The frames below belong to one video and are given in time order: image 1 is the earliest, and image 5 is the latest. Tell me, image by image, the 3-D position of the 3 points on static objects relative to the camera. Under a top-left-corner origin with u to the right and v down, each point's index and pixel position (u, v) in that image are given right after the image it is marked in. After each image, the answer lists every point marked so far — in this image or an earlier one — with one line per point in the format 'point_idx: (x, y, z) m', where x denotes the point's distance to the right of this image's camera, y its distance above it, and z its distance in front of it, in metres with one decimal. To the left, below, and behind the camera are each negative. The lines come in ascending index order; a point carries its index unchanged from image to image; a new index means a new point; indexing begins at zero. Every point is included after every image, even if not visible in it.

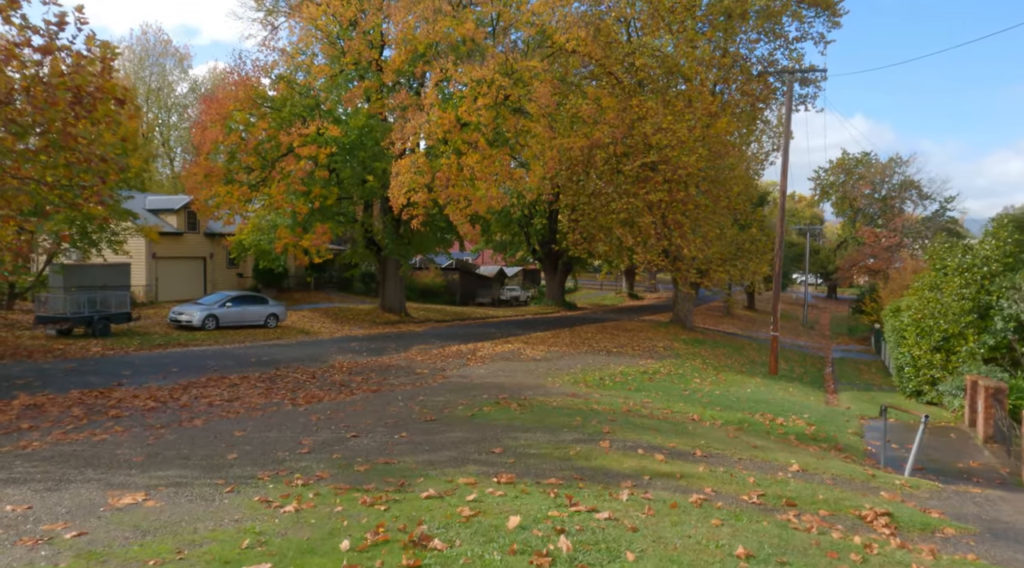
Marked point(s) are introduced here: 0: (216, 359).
0: (-6.3, -1.6, +16.6) m
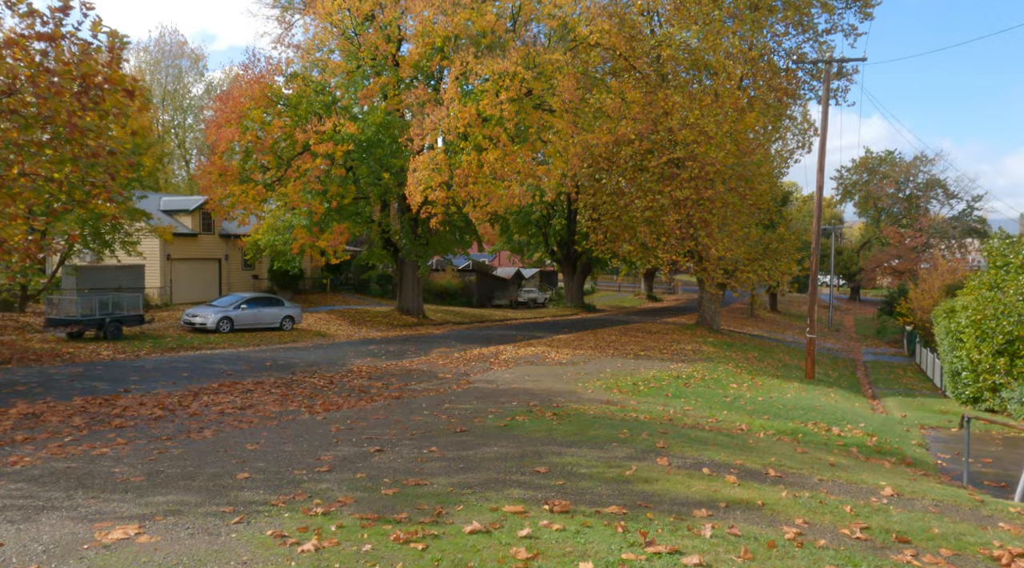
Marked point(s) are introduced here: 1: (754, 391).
0: (-5.7, -1.6, +15.8) m
1: (+5.2, -2.3, +16.8) m
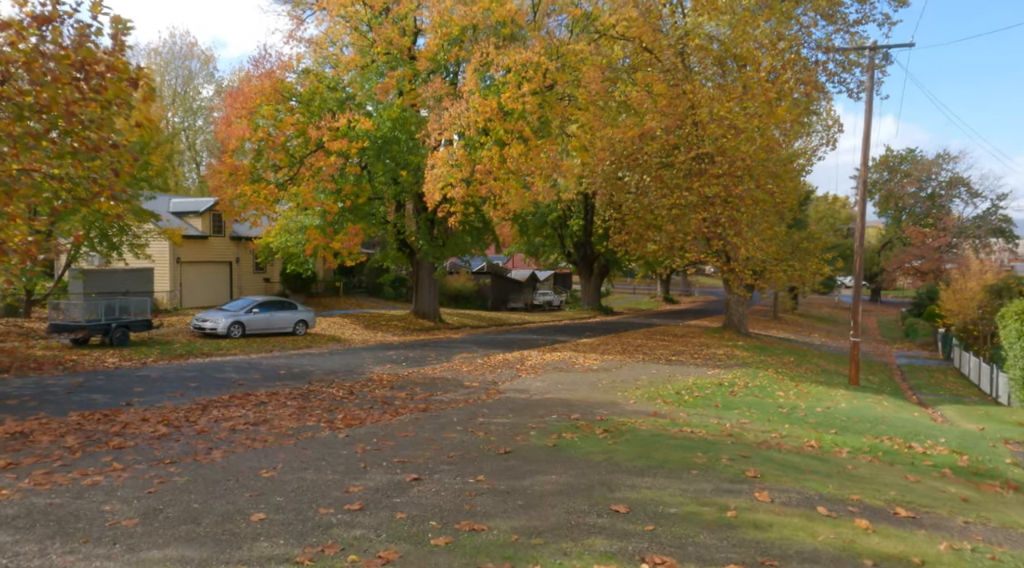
0: (-5.1, -1.6, +14.7) m
1: (+5.9, -2.3, +15.6) m
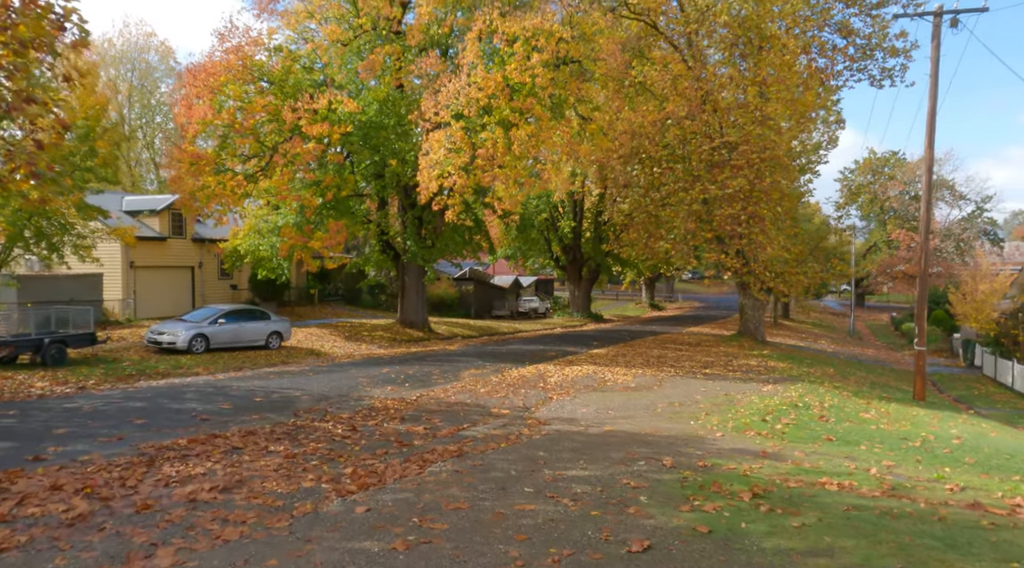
0: (-4.5, -1.7, +11.4) m
1: (+6.4, -2.3, +12.7) m
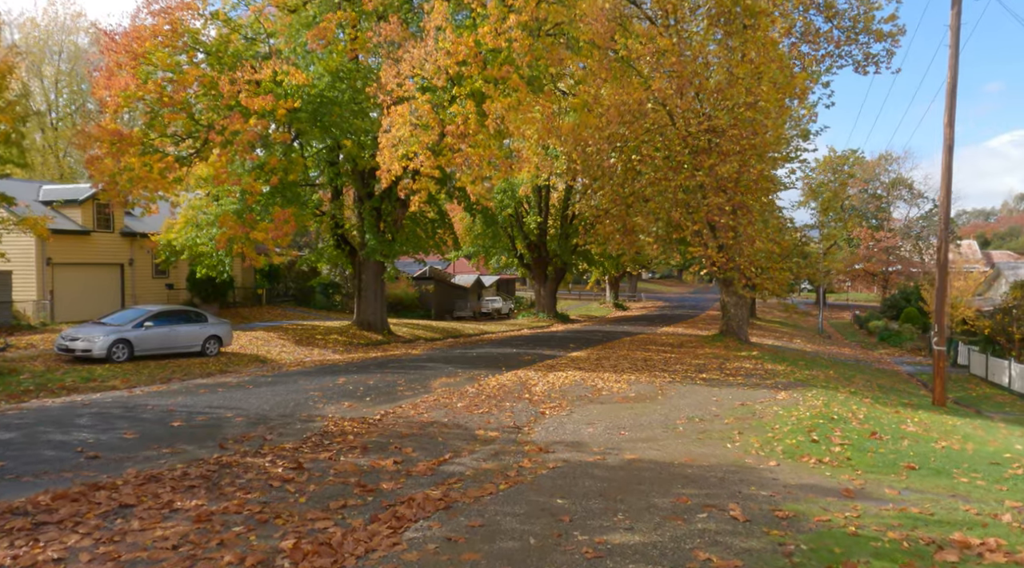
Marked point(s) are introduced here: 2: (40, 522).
0: (-4.6, -1.6, +8.7) m
1: (+6.2, -2.2, +10.7) m
2: (-3.1, -1.6, +5.2) m
